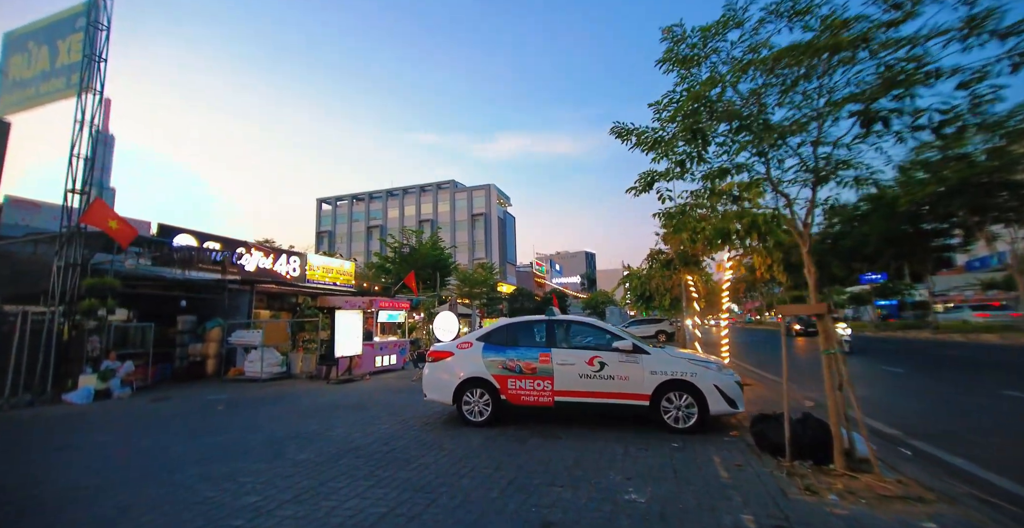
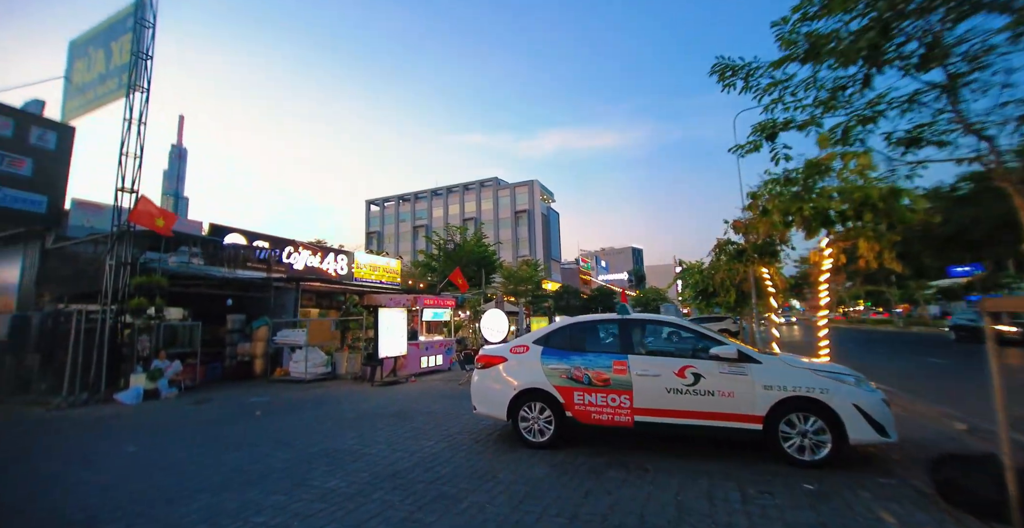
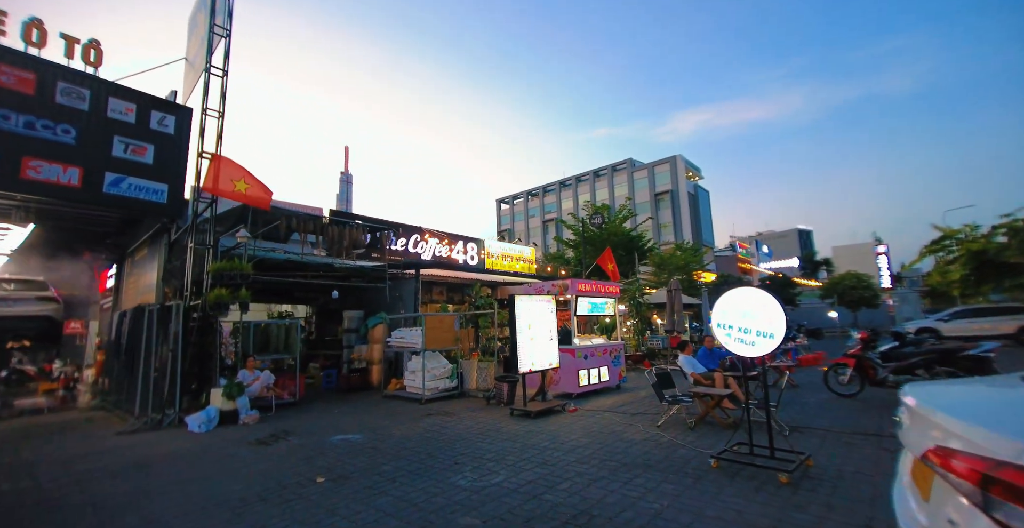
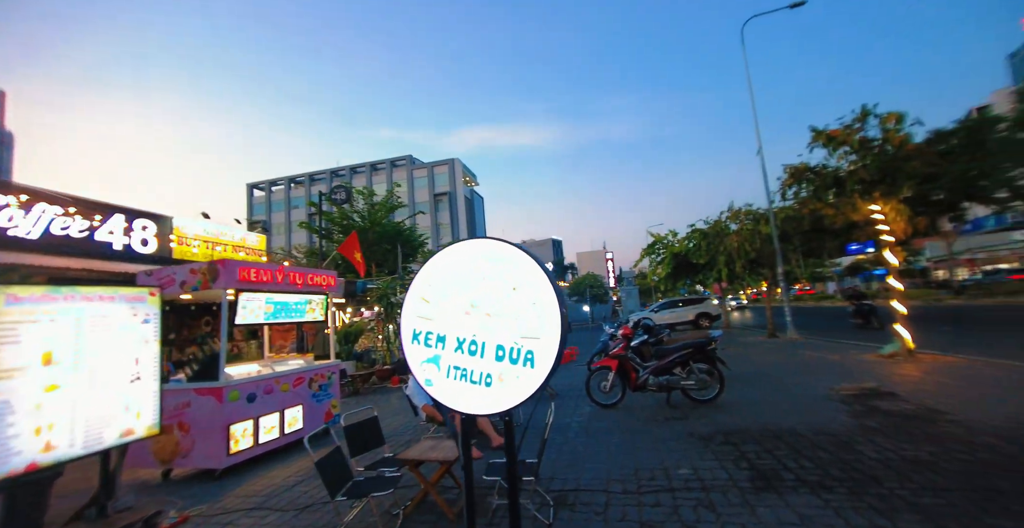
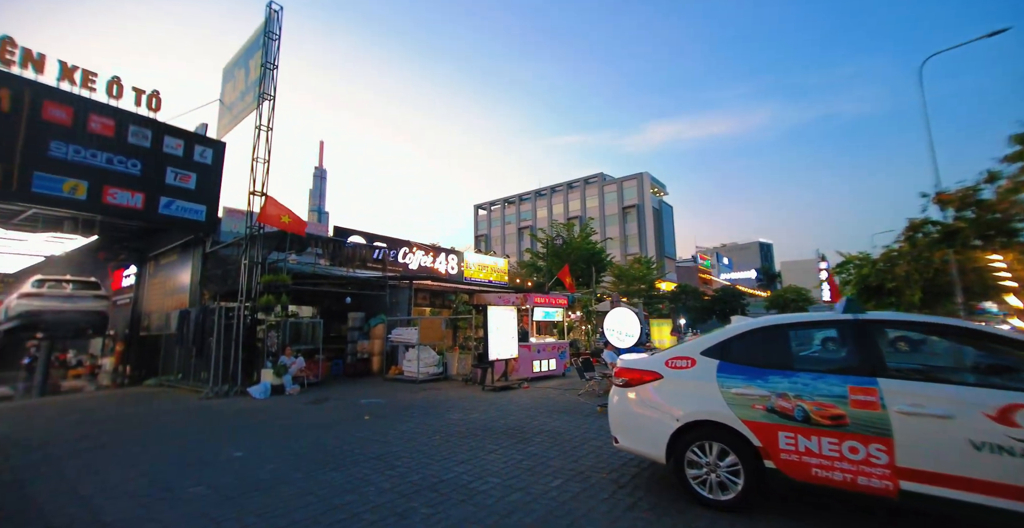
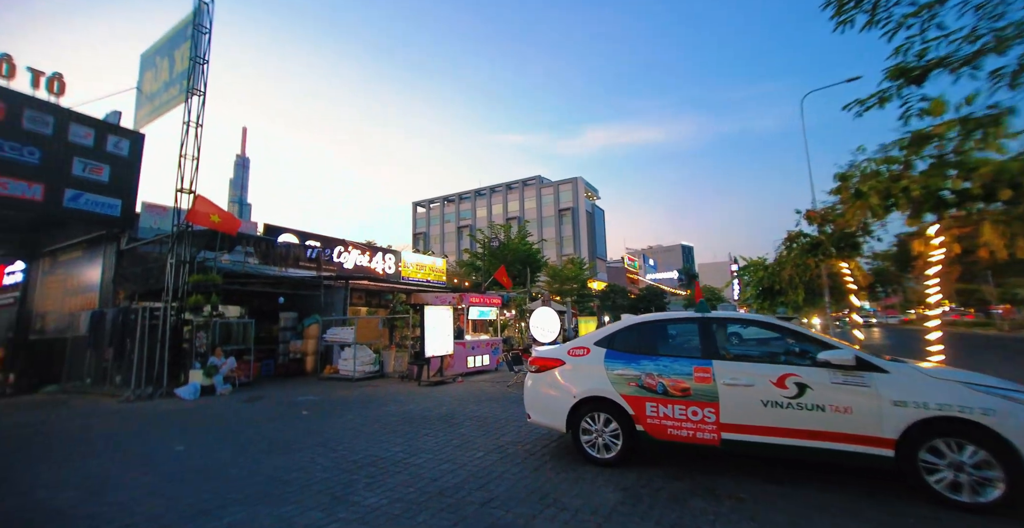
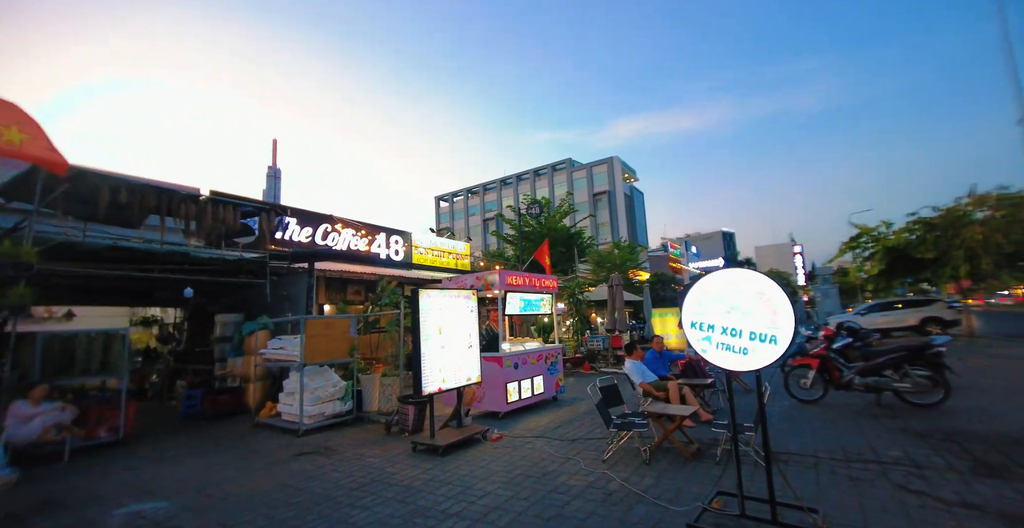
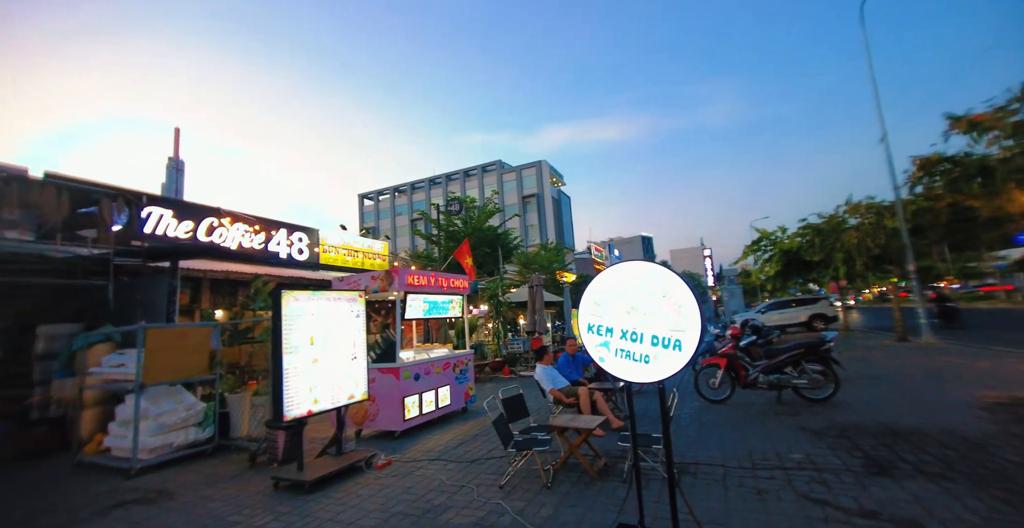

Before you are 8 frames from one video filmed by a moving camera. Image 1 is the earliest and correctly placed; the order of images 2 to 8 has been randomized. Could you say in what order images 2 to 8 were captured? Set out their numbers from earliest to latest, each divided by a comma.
2, 6, 5, 3, 7, 8, 4
